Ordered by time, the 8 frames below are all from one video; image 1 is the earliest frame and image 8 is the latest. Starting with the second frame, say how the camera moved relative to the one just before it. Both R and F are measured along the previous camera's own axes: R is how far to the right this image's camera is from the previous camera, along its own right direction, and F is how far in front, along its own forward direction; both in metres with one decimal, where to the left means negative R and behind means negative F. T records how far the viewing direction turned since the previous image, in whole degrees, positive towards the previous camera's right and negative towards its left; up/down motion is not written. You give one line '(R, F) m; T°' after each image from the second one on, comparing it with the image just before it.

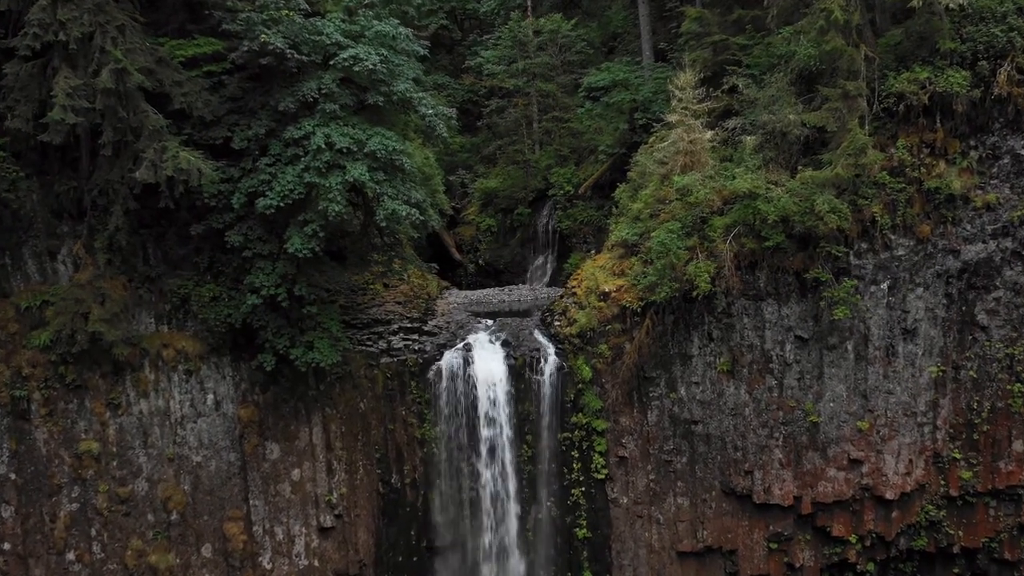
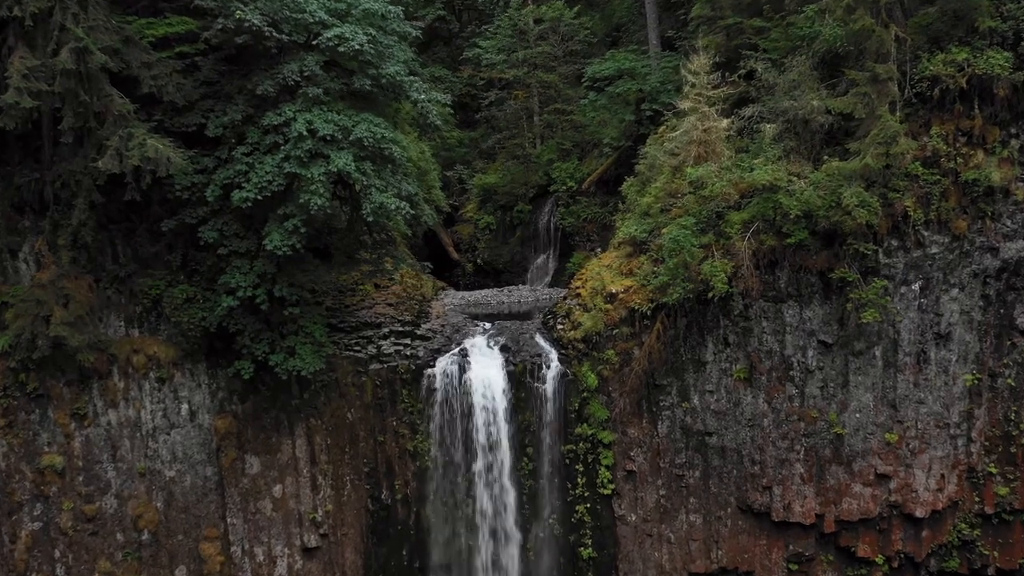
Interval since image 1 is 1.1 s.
(0.0, +1.0) m; 0°
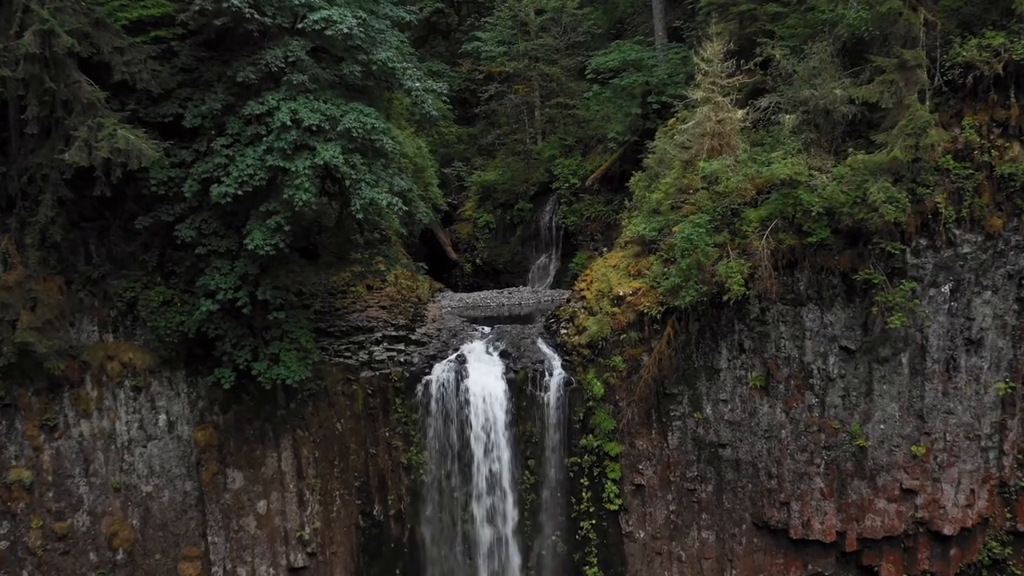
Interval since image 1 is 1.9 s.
(0.0, +0.7) m; 0°
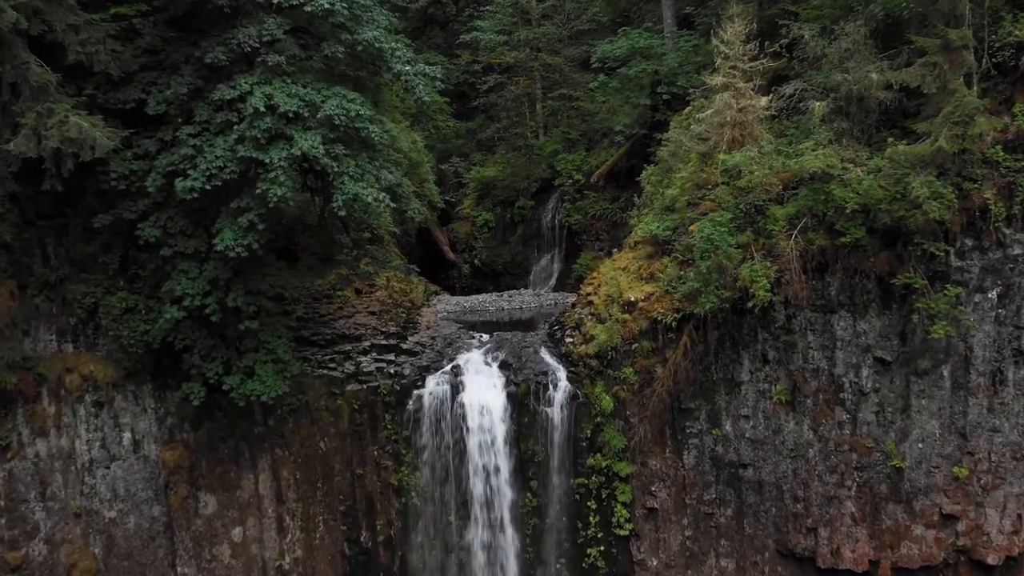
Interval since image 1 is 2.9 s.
(0.0, +1.0) m; 0°
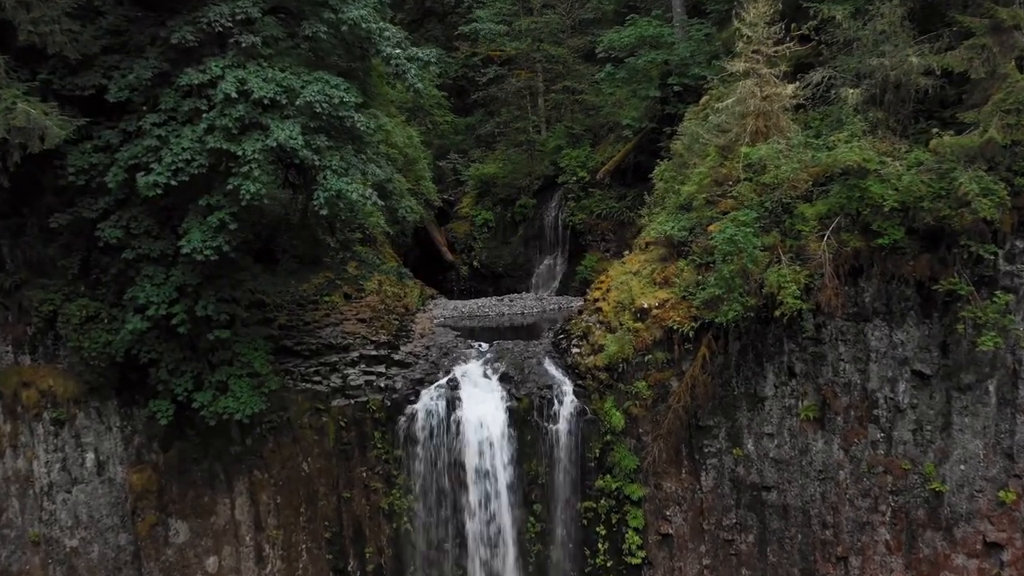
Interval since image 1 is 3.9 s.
(0.0, +0.9) m; 0°
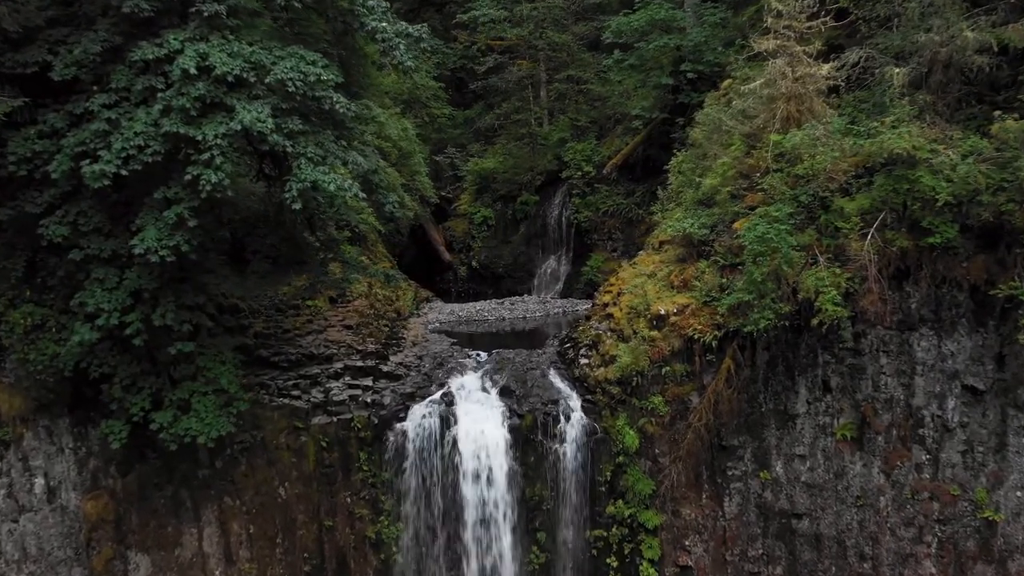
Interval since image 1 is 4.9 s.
(0.0, +1.0) m; 0°
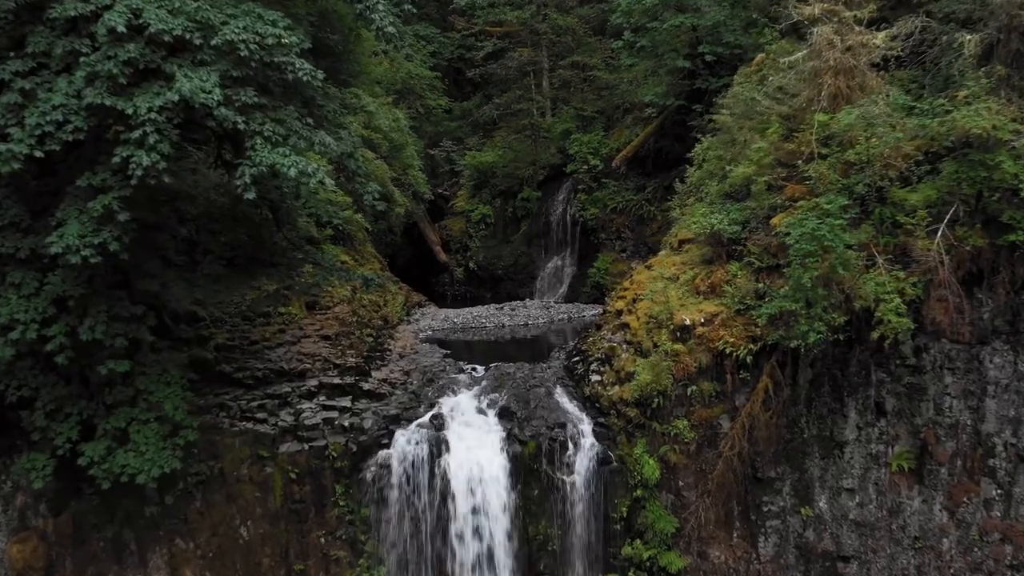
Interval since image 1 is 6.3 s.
(0.0, +1.2) m; 0°
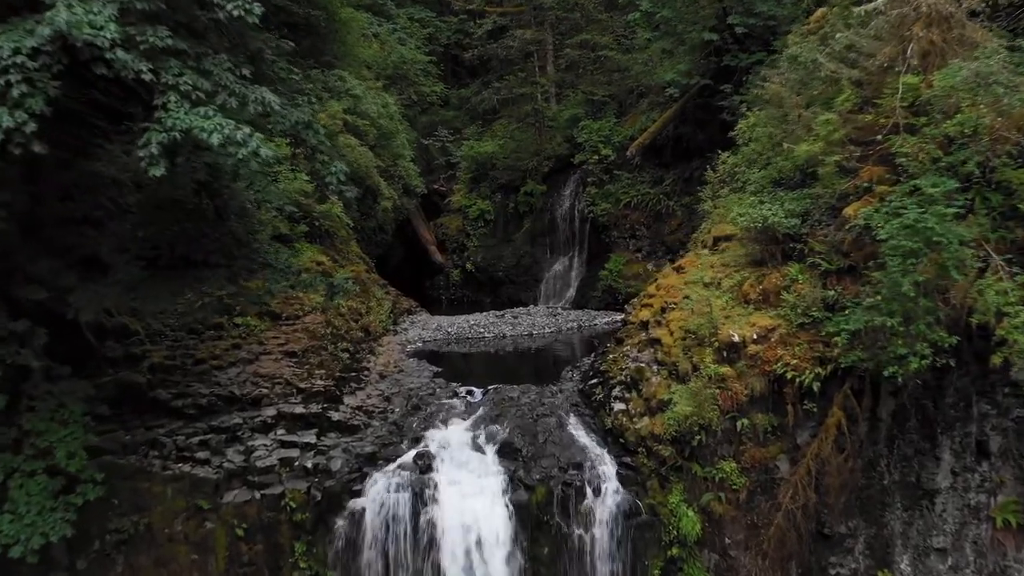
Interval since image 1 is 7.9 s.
(0.0, +1.4) m; 0°
